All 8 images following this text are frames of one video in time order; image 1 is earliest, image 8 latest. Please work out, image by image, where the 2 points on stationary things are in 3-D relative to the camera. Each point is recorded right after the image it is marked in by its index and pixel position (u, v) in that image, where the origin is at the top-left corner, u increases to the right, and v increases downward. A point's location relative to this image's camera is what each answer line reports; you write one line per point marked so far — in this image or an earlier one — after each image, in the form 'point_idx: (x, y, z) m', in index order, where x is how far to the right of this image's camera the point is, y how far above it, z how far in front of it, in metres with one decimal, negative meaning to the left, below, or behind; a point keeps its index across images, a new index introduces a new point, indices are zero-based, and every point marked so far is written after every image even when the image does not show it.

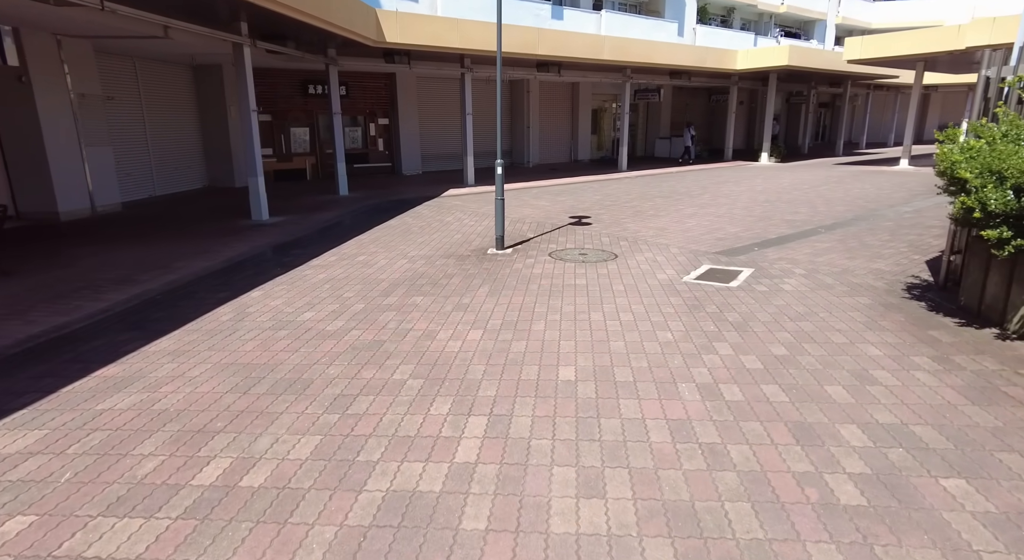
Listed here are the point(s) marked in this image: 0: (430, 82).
0: (-2.8, +6.7, +18.6) m
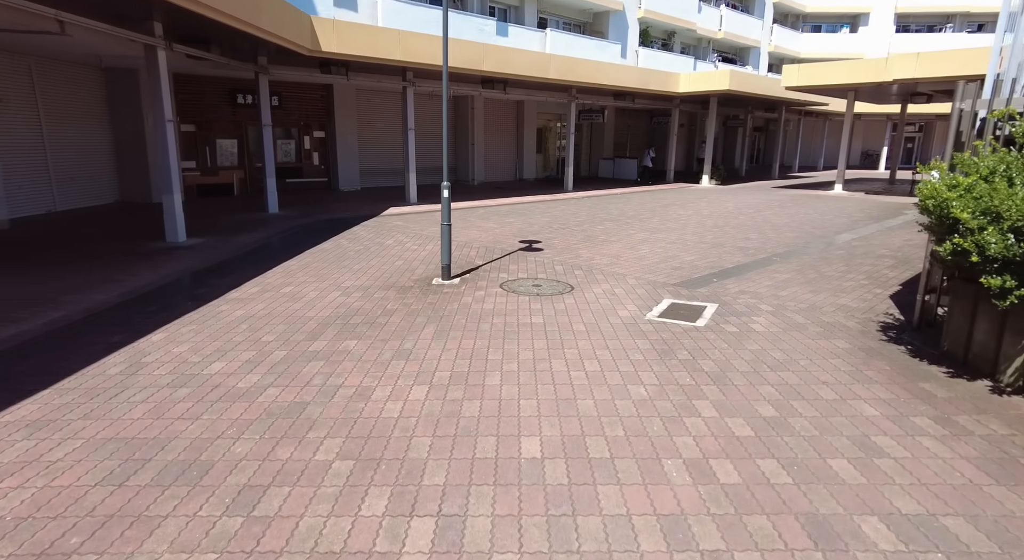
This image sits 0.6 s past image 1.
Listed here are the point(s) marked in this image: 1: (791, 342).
0: (-4.6, +6.0, +17.7) m
1: (+2.3, -0.5, +4.6) m
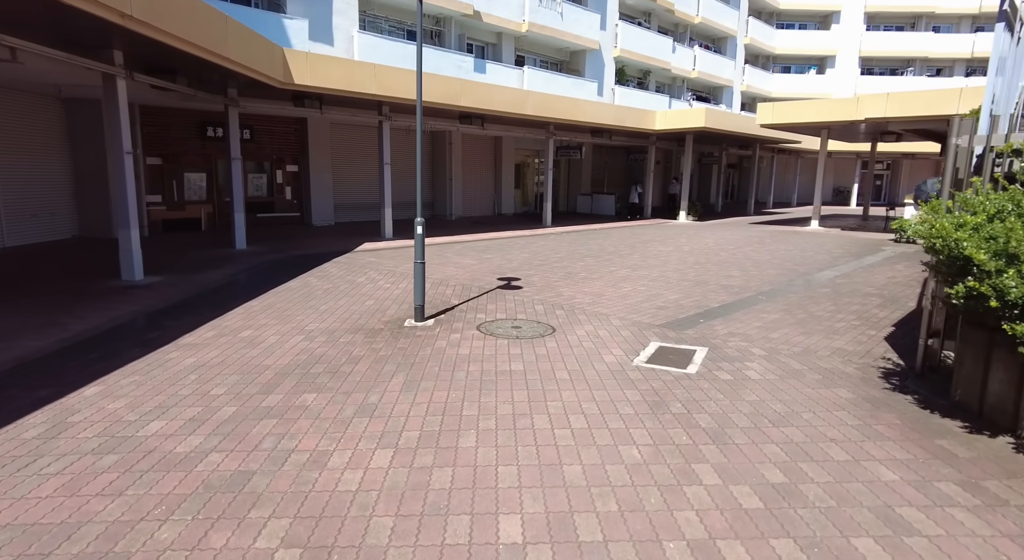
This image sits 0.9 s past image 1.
0: (-5.3, +4.8, +17.5) m
1: (+2.2, -0.9, +4.2) m
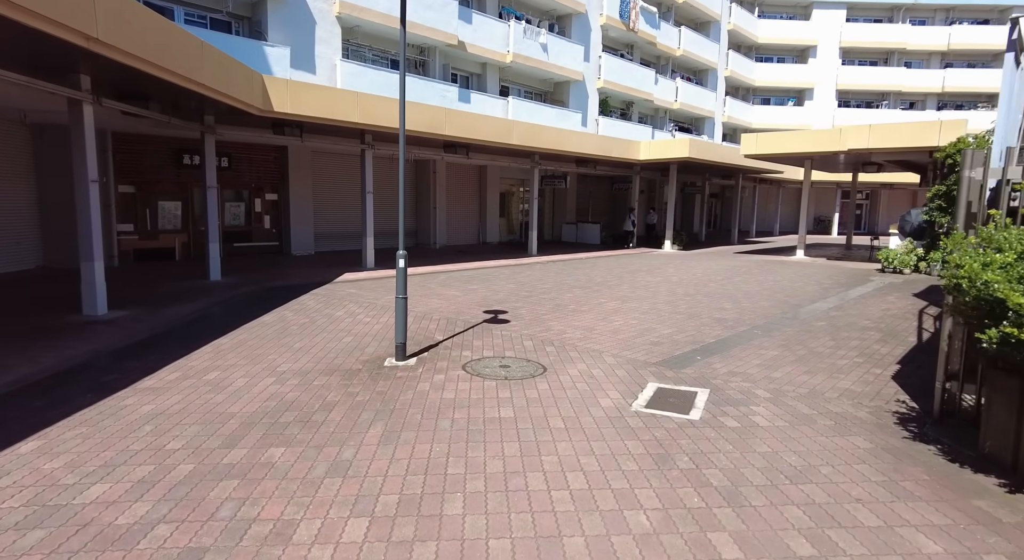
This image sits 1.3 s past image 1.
0: (-5.8, +3.8, +17.2) m
1: (+2.1, -1.2, +3.9) m
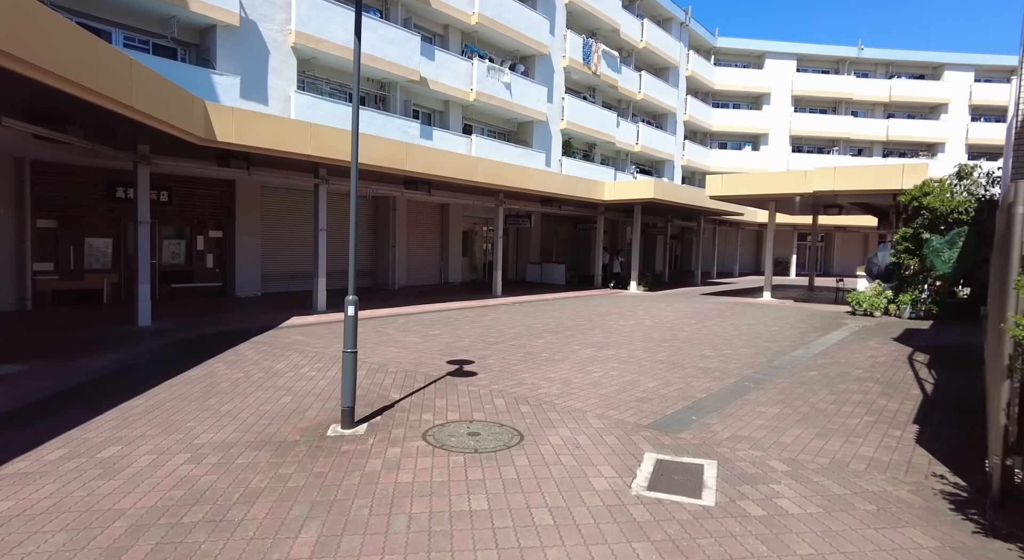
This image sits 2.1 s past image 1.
0: (-6.8, +2.6, +16.2) m
1: (+1.9, -1.5, +3.1) m
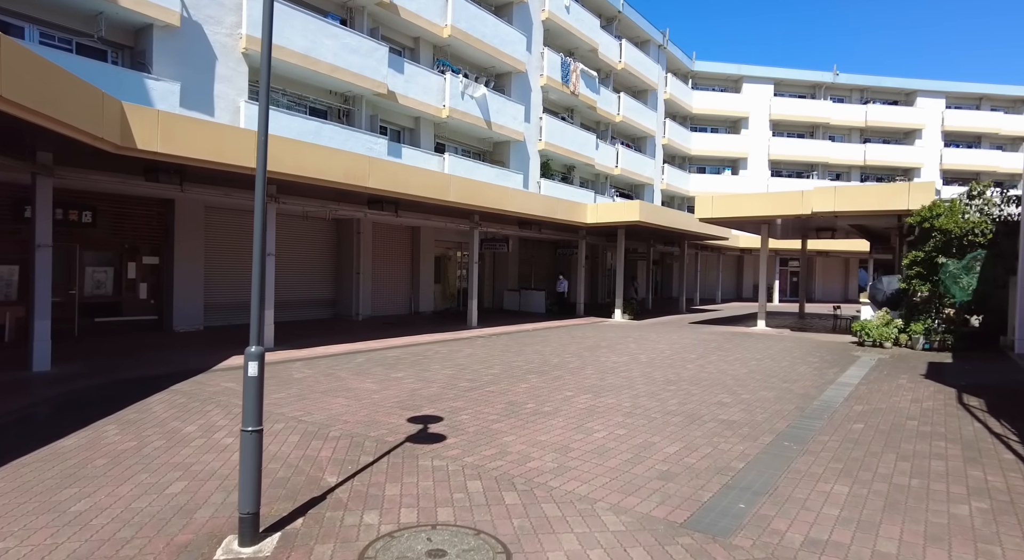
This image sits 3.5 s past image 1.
0: (-7.5, +1.7, +14.4) m
1: (+1.9, -1.6, +1.6) m
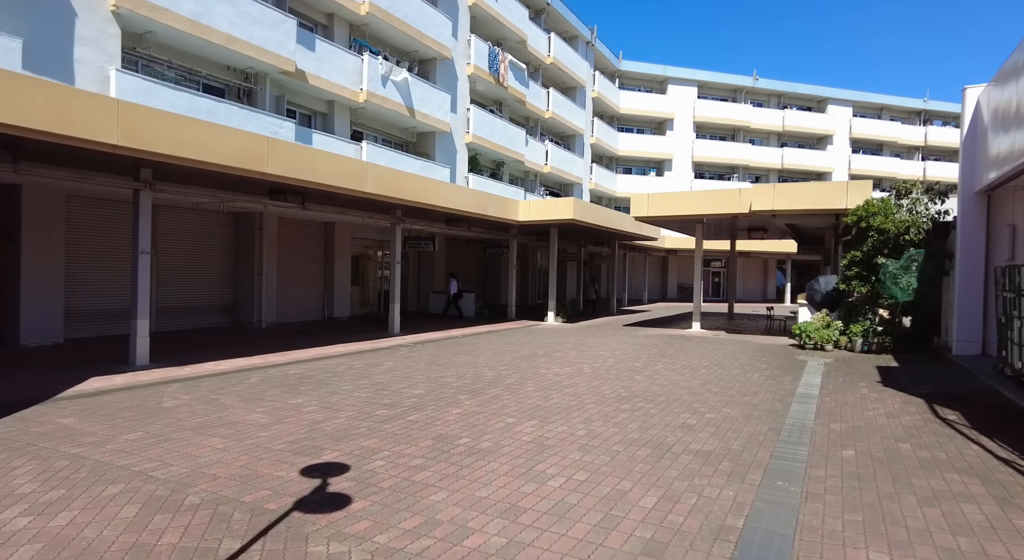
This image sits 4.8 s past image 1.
0: (-9.2, +1.7, +12.0) m
1: (+1.9, -1.7, +0.6) m
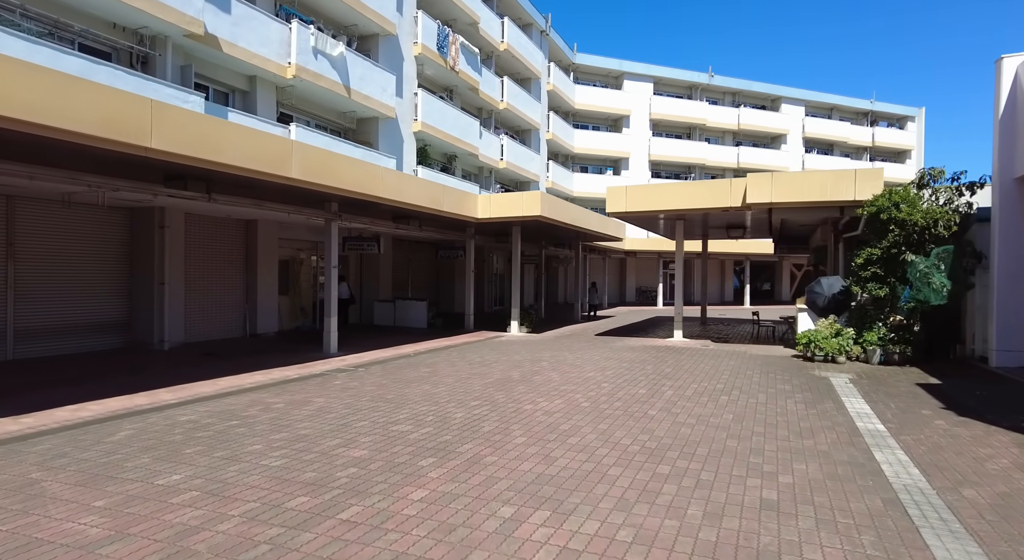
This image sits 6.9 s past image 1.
0: (-9.7, +1.4, +8.8) m
1: (+2.4, -1.7, -1.5) m
